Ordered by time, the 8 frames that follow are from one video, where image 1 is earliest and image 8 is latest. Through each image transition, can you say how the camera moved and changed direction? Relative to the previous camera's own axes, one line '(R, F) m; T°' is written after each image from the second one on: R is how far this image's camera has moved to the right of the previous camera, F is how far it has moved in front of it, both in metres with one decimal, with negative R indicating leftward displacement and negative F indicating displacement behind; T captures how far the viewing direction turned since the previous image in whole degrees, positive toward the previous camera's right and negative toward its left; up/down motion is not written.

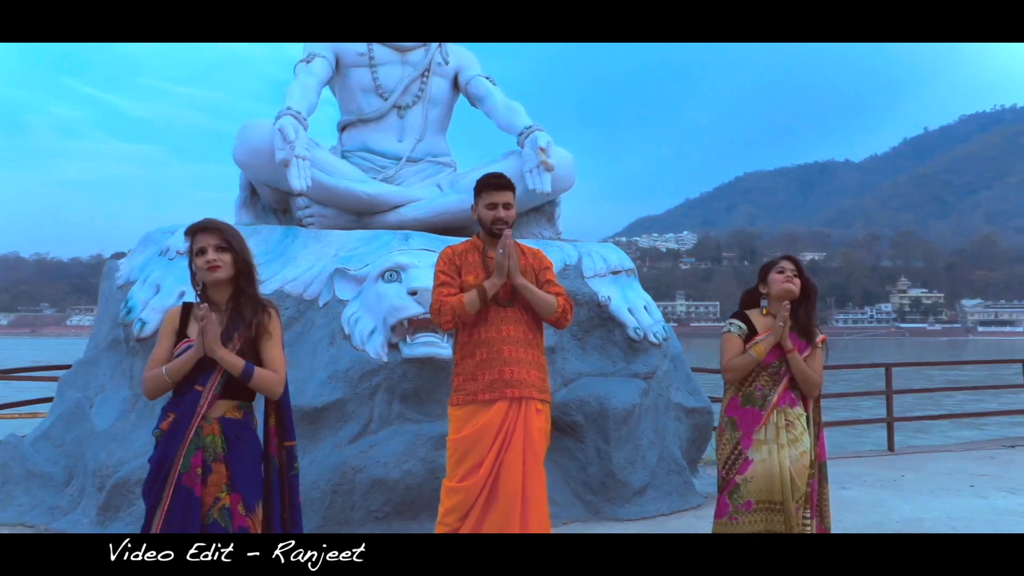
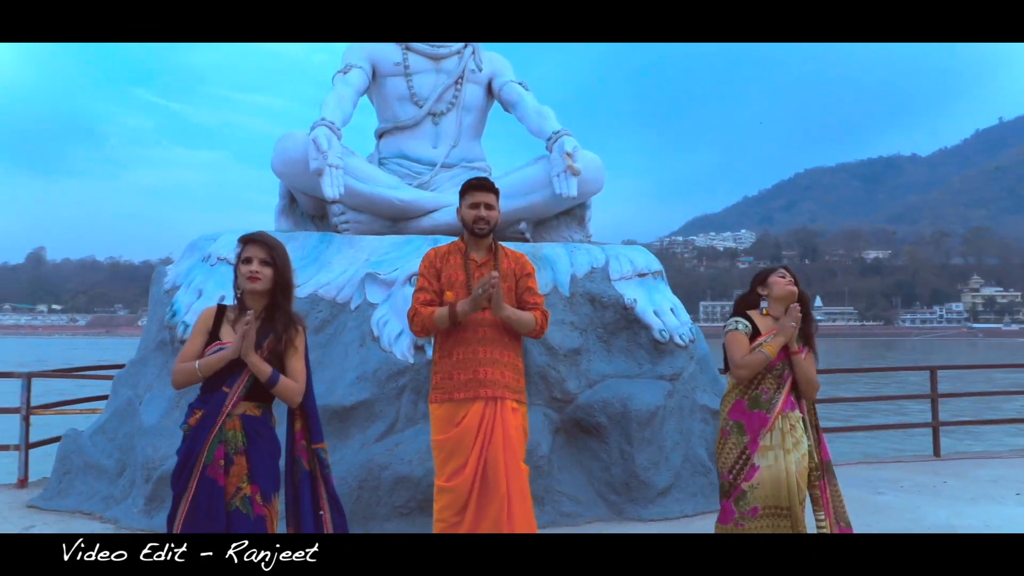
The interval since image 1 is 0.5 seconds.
(+0.4, -0.2) m; -4°
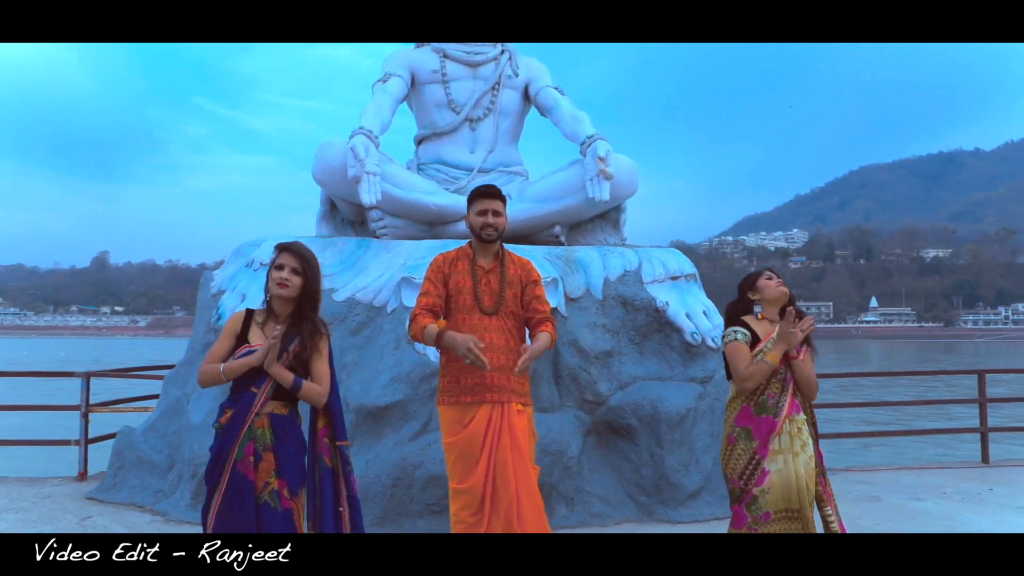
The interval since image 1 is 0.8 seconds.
(+0.2, -0.2) m; -3°
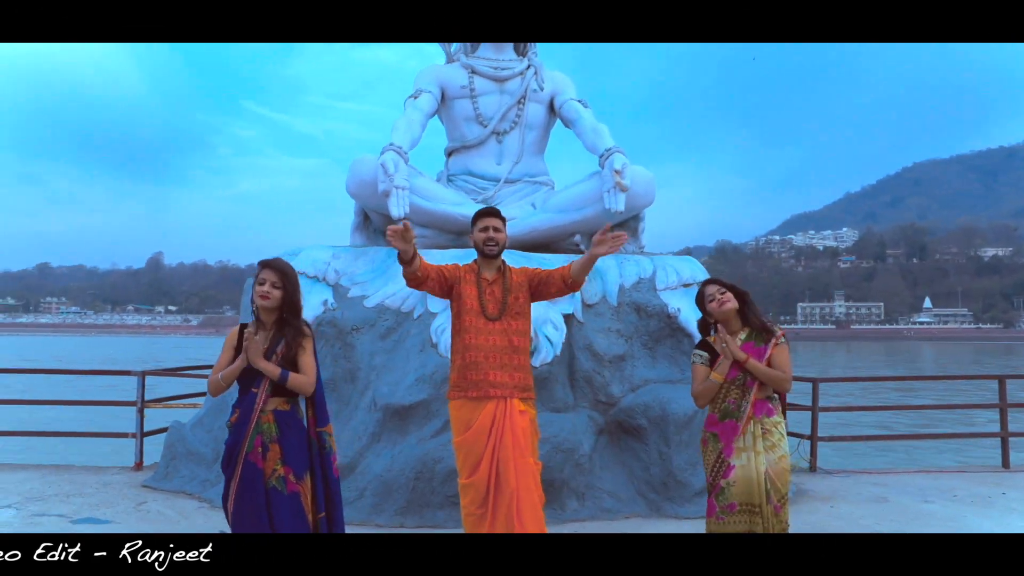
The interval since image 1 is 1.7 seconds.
(+0.4, -0.7) m; -3°
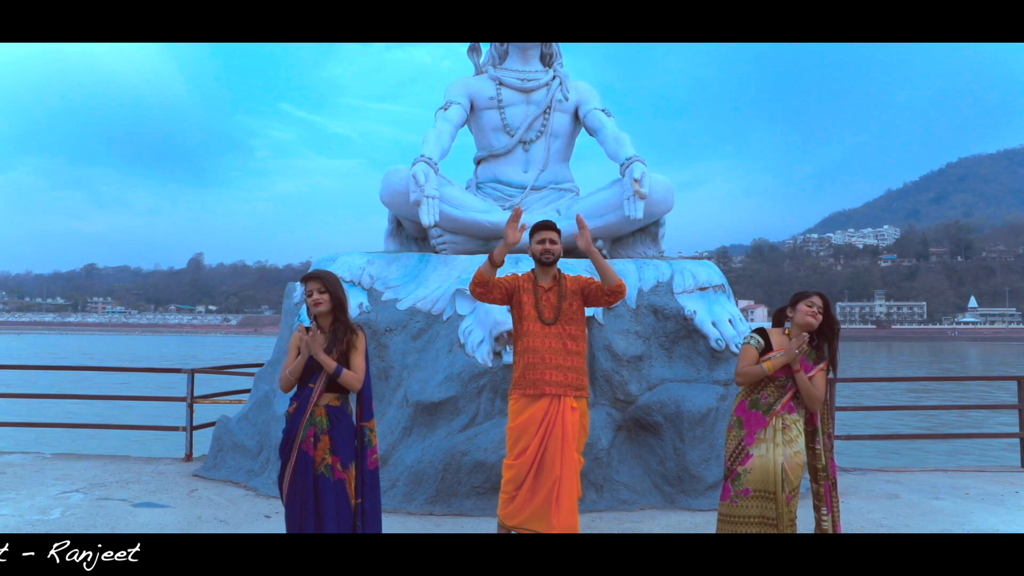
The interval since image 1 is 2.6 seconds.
(+0.2, -0.7) m; -3°
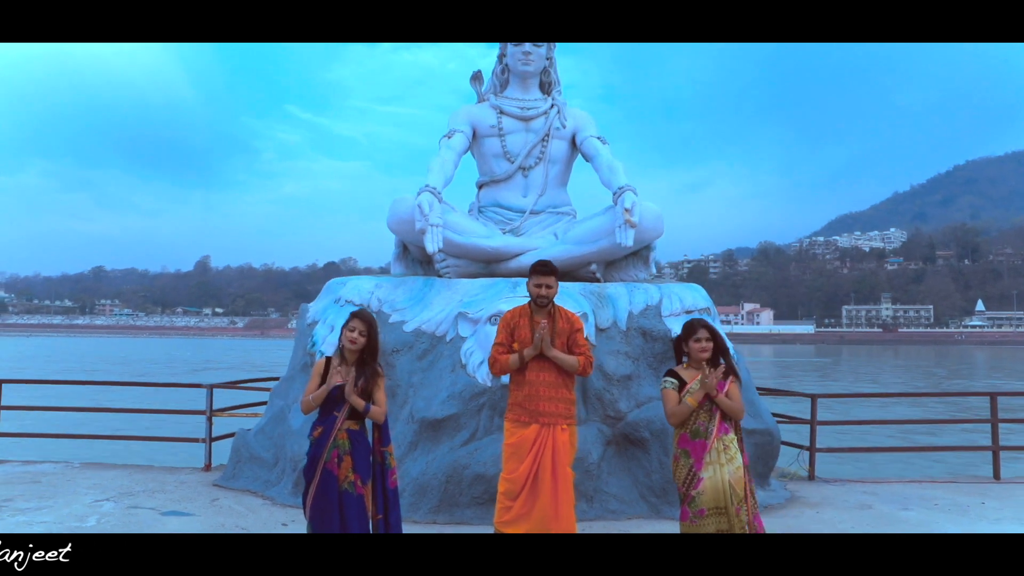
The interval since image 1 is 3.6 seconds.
(+0.1, -1.0) m; 0°
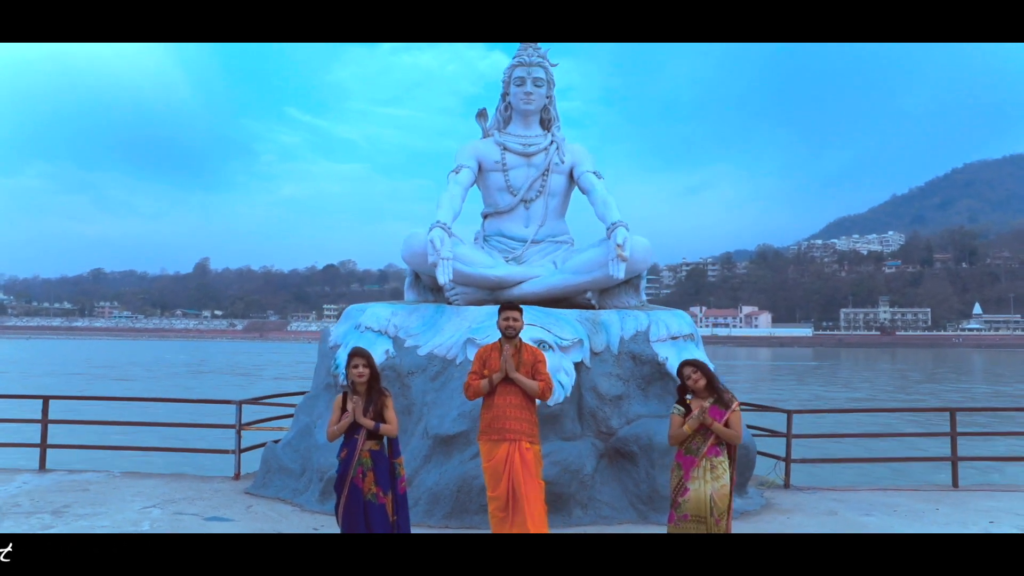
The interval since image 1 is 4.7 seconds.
(-0.1, -1.7) m; 0°
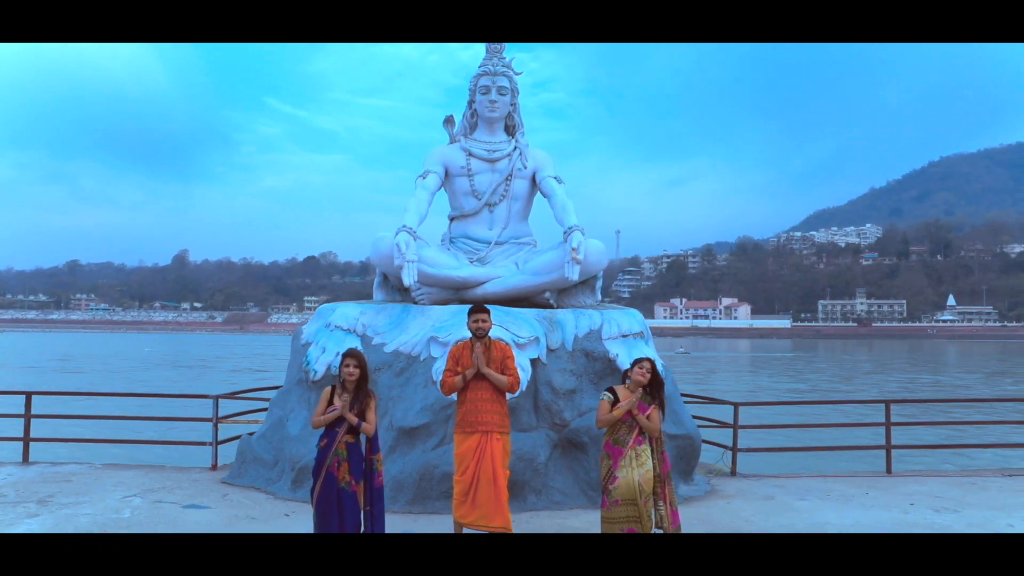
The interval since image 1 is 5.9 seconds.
(+0.5, -1.1) m; +1°
